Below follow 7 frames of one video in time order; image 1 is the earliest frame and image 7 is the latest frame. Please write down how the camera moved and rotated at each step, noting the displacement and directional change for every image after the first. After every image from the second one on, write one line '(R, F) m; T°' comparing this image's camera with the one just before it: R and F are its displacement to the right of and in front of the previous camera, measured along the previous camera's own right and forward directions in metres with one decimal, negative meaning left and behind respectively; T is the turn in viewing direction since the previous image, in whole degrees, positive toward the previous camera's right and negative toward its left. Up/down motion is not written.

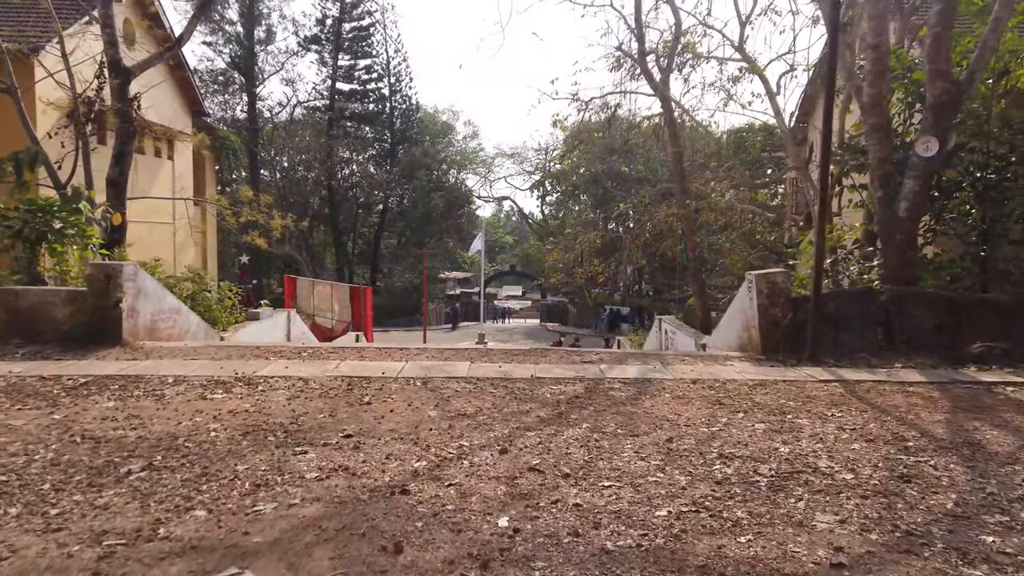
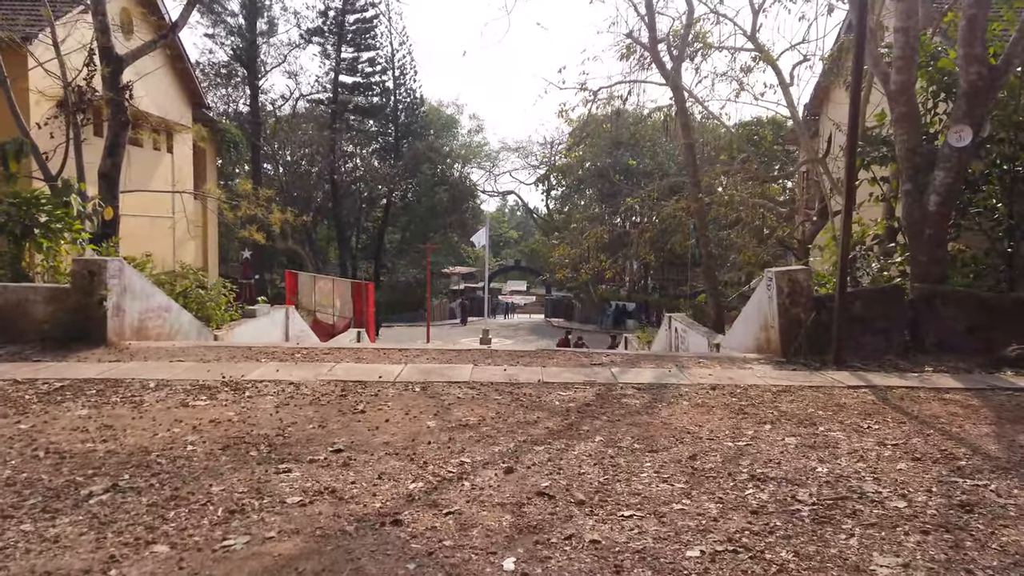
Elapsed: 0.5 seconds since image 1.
(0.0, +0.4) m; 0°
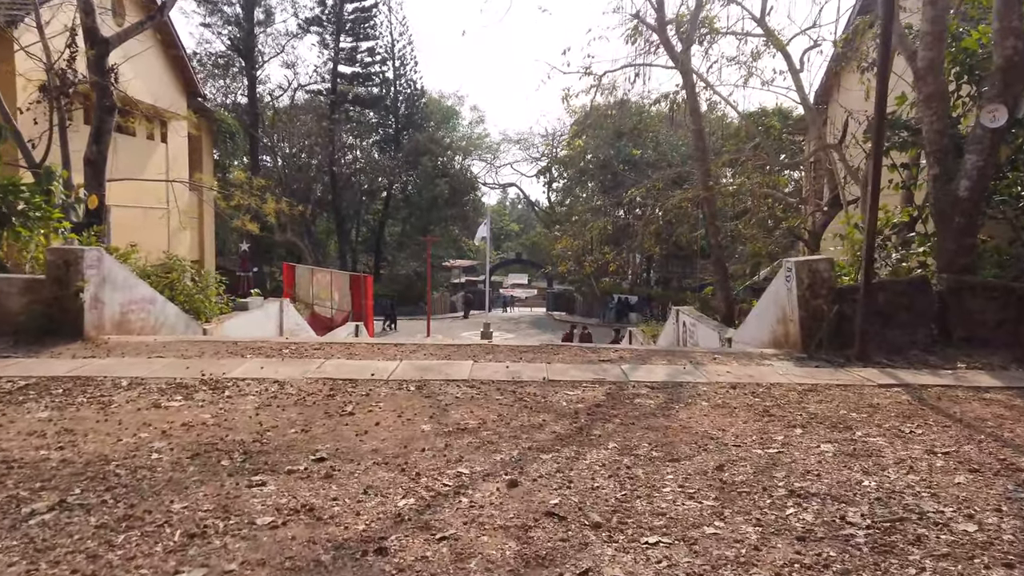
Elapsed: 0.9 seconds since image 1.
(0.0, +0.4) m; 0°
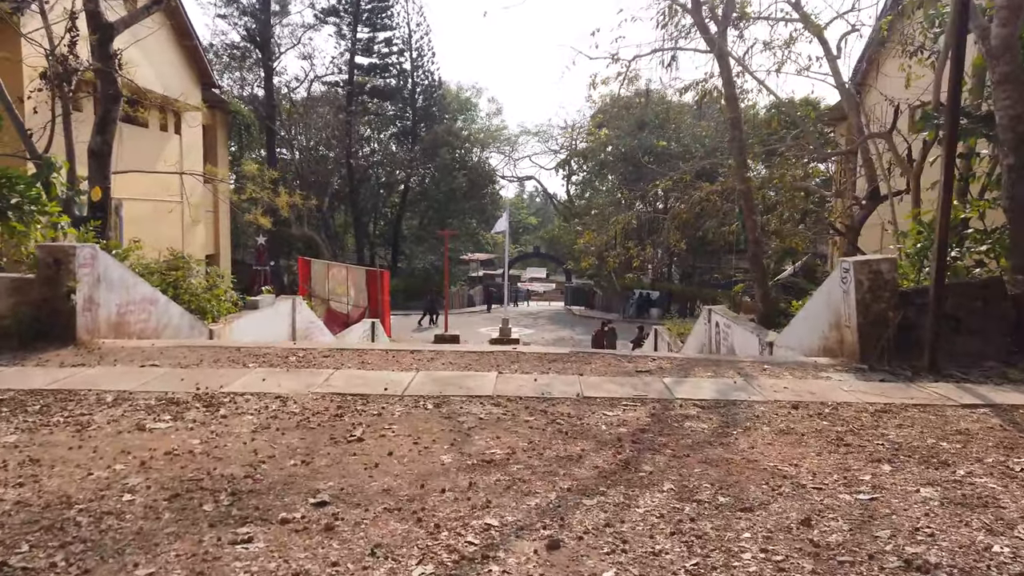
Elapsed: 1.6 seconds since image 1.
(-0.1, +0.6) m; -1°
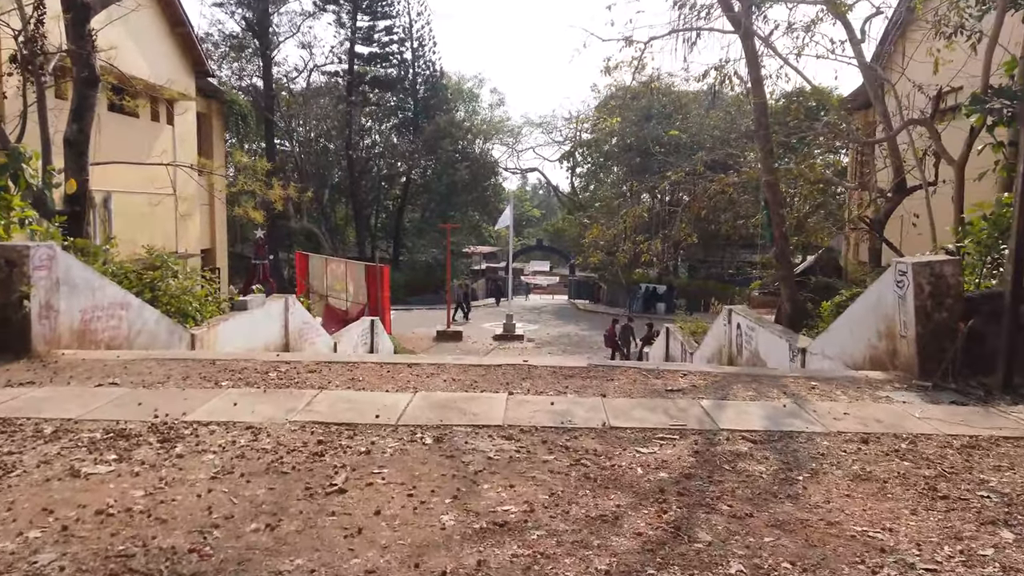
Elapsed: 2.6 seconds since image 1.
(-0.1, +0.7) m; 0°
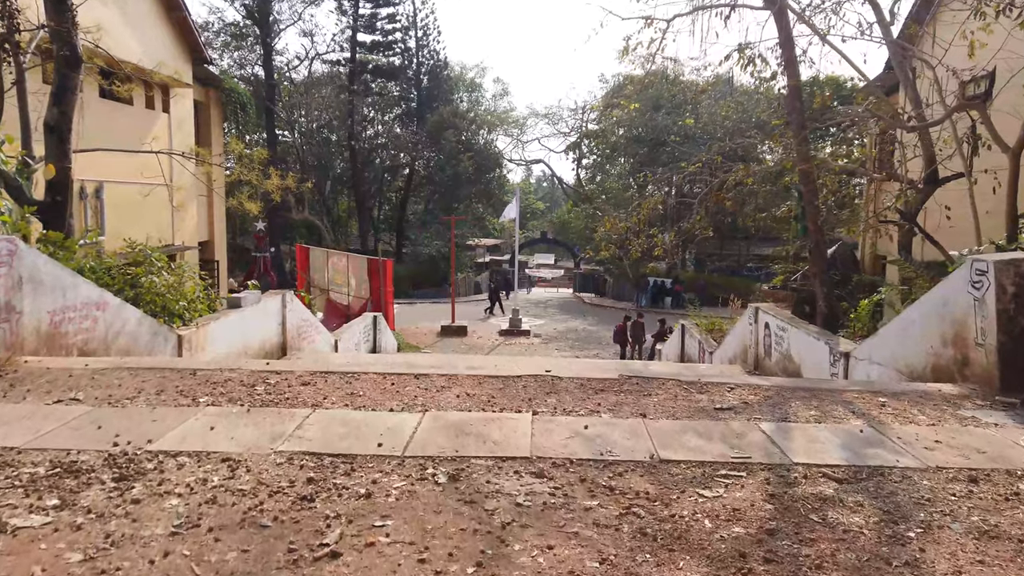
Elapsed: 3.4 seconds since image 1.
(-0.1, +0.6) m; 0°
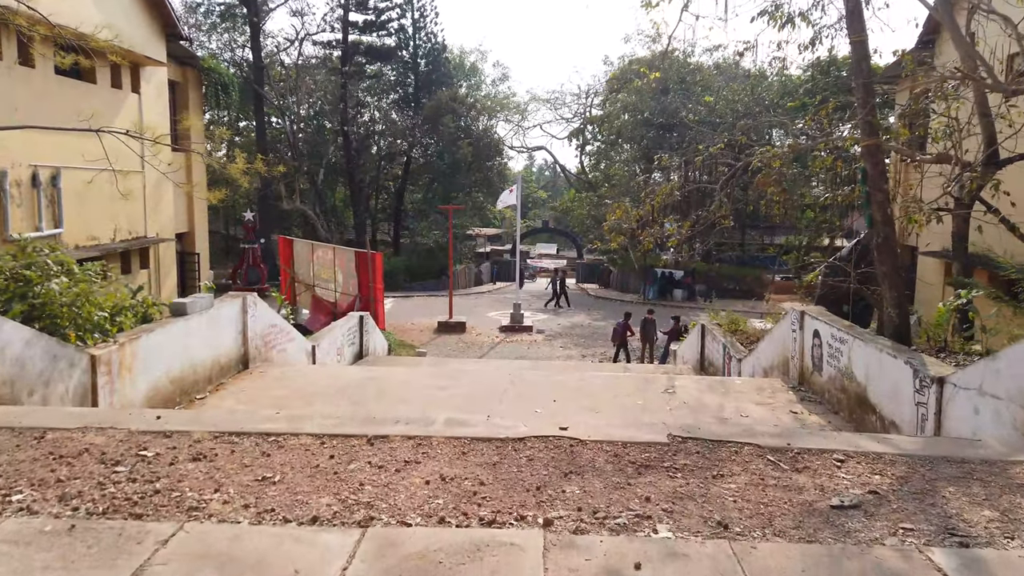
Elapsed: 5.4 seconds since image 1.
(0.0, +1.5) m; 0°
